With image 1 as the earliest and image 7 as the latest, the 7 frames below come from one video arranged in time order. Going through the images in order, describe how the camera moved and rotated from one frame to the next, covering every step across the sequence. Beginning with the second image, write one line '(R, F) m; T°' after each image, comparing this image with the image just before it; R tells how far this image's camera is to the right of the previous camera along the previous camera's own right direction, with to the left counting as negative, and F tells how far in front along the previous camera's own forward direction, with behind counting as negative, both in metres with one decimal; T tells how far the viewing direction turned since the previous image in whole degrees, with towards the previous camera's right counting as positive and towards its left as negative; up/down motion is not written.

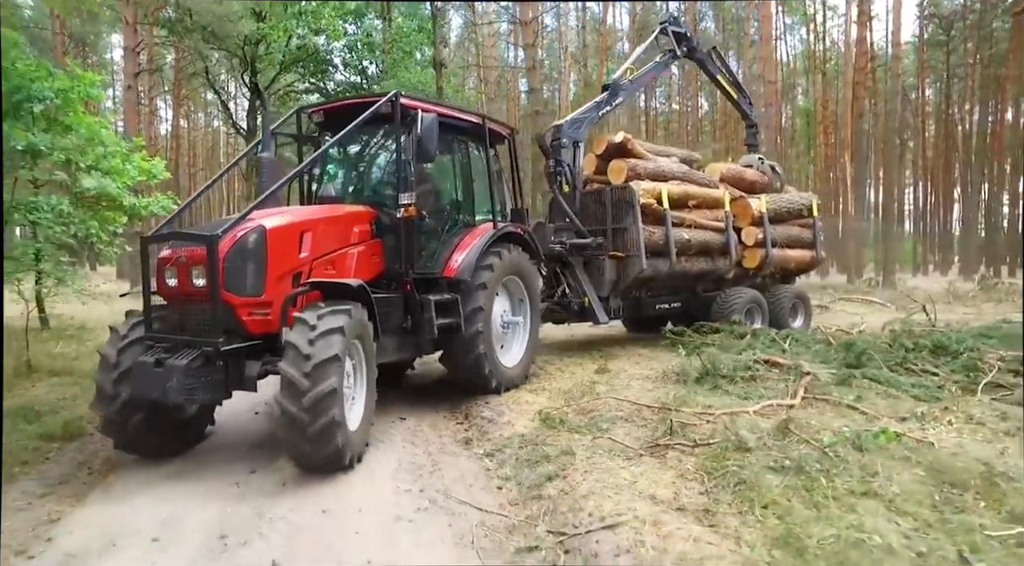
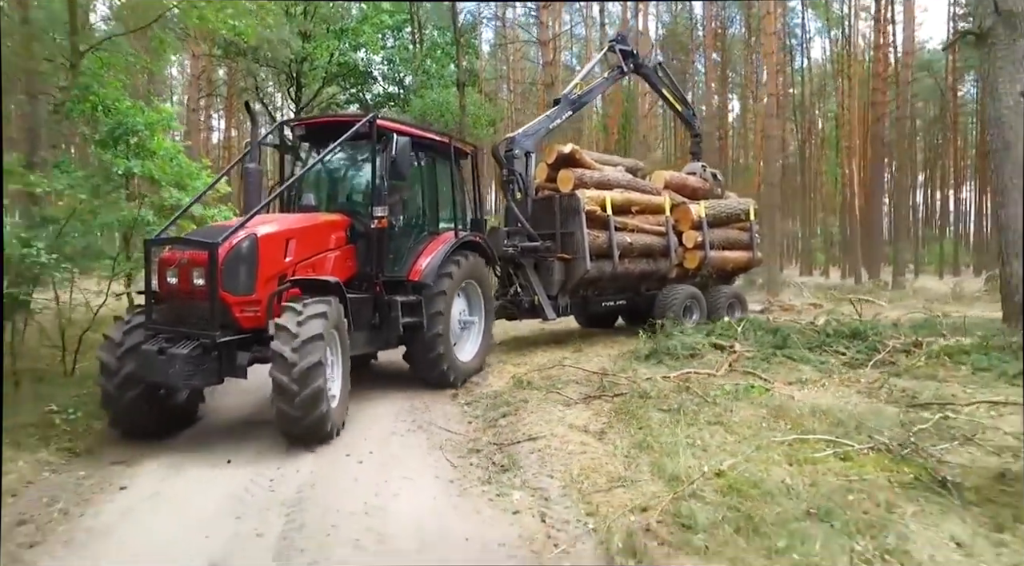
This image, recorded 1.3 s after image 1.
(+0.6, -1.6) m; -3°
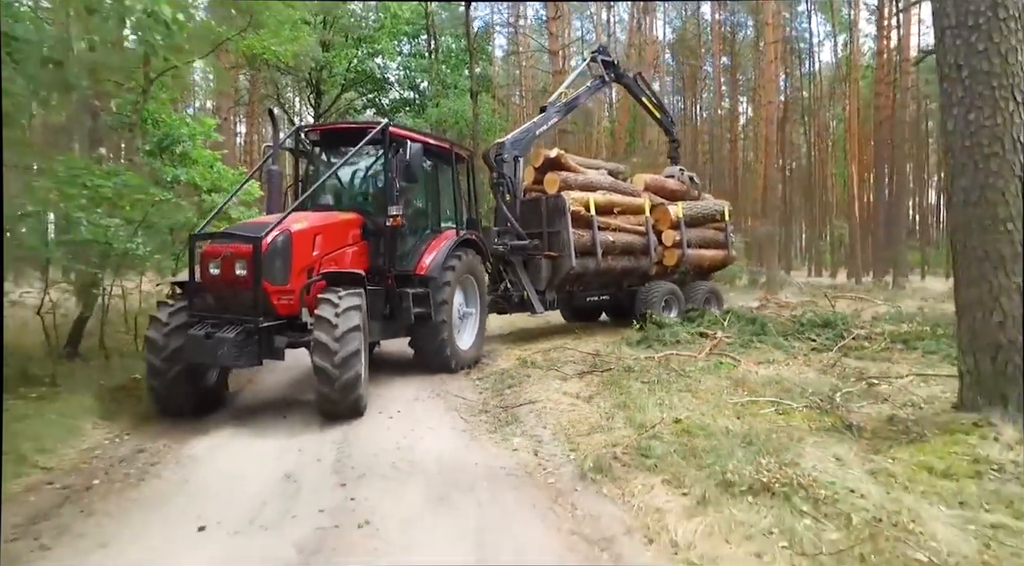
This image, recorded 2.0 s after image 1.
(+0.1, -1.0) m; -1°
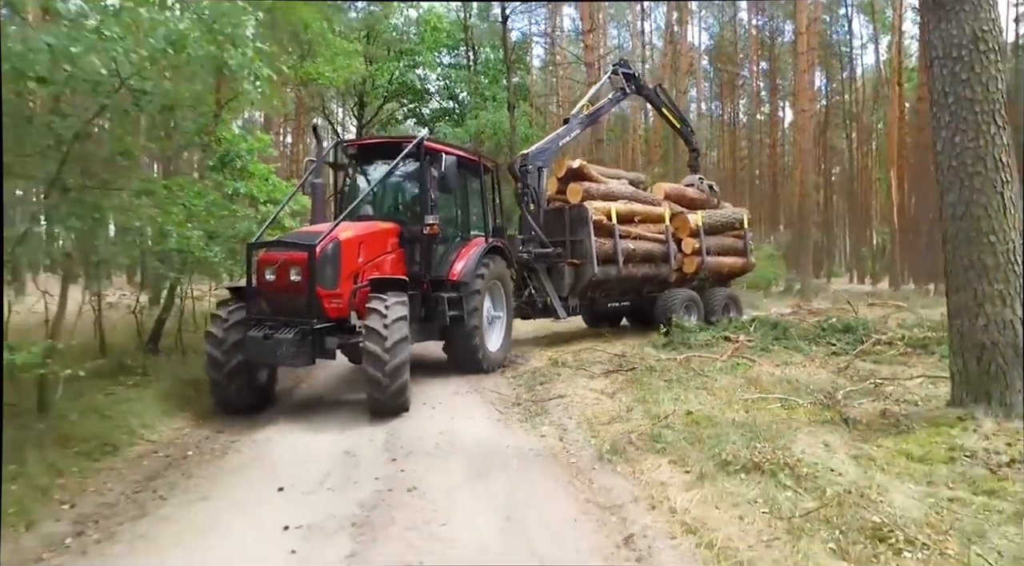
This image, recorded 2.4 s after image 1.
(+0.1, -0.6) m; -3°
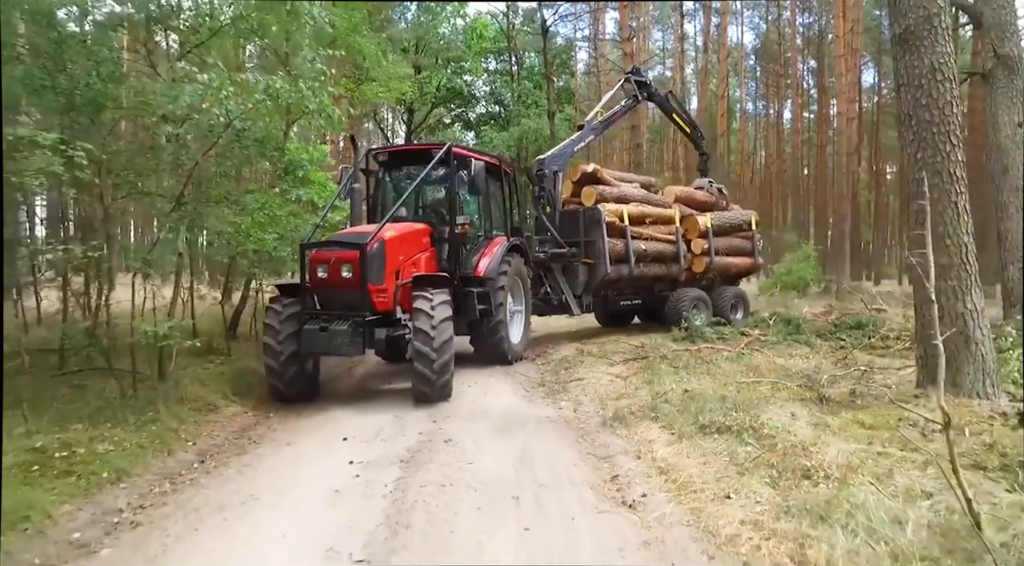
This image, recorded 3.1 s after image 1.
(+0.2, -1.0) m; -4°
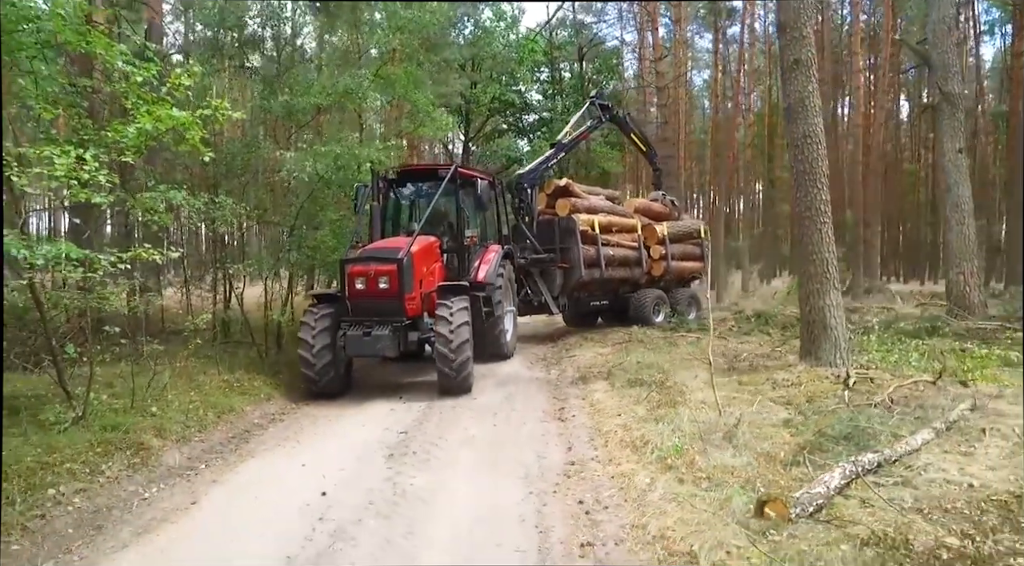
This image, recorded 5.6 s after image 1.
(+0.7, -2.5) m; -5°
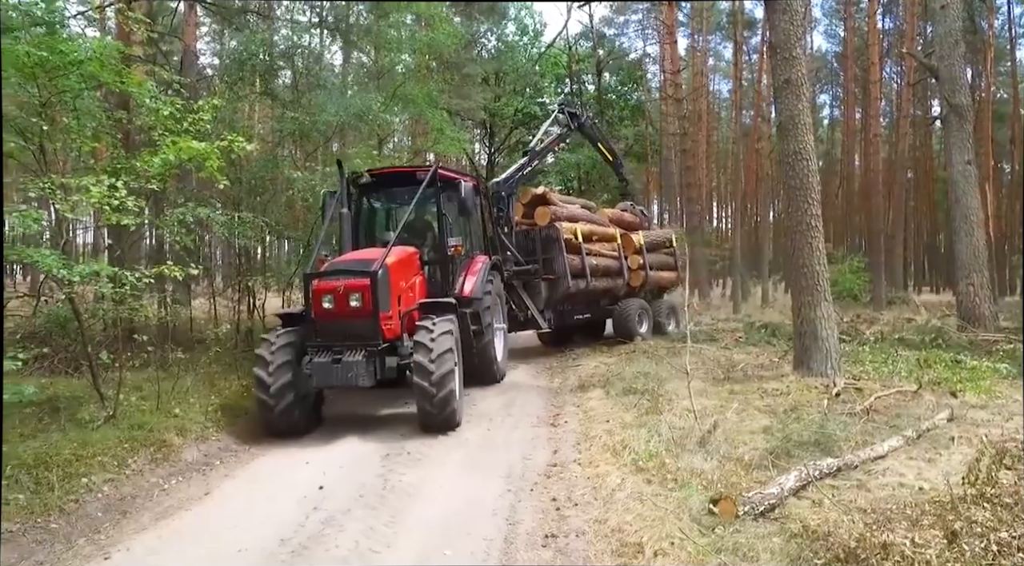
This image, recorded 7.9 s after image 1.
(+0.3, -0.4) m; -3°
